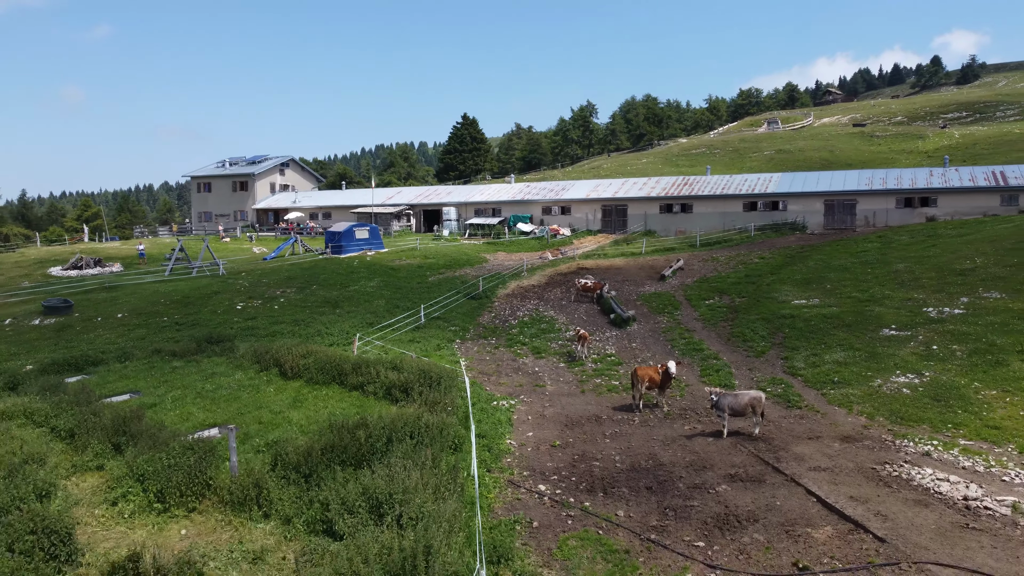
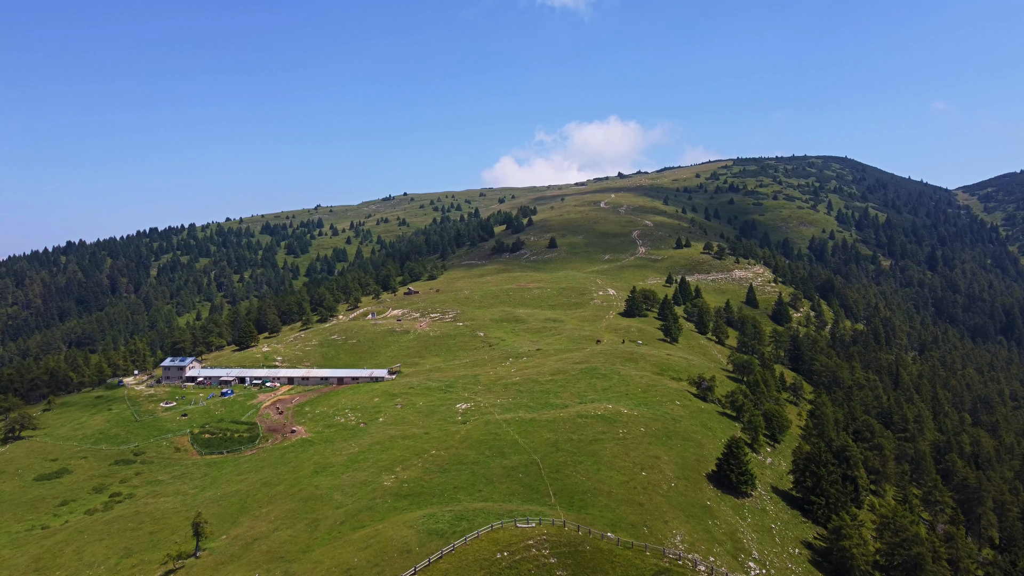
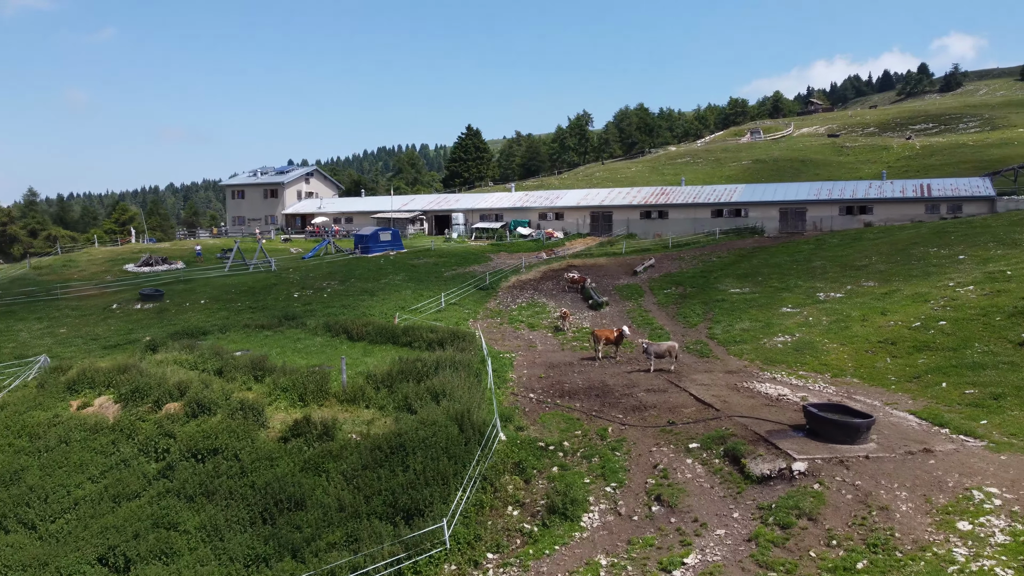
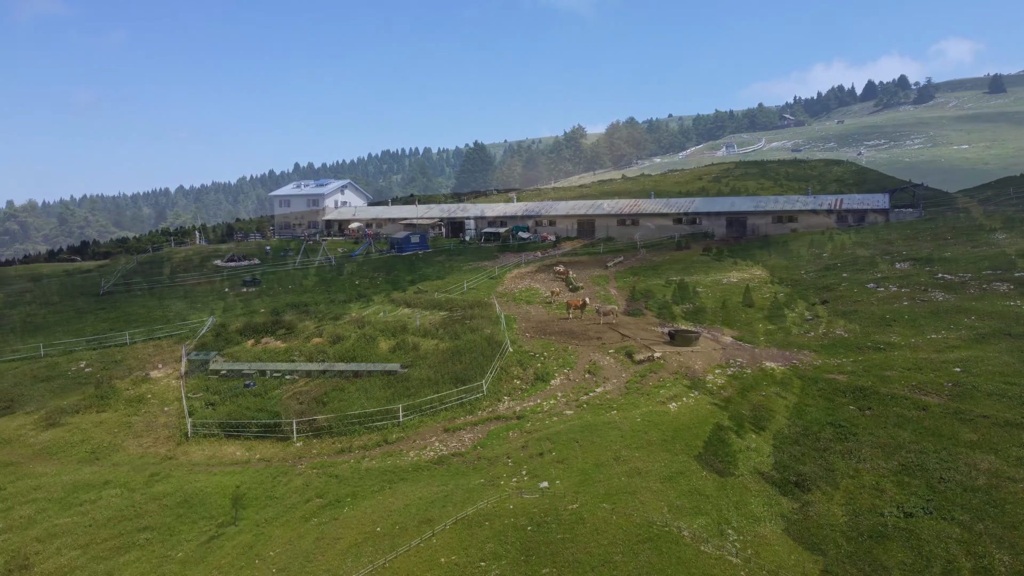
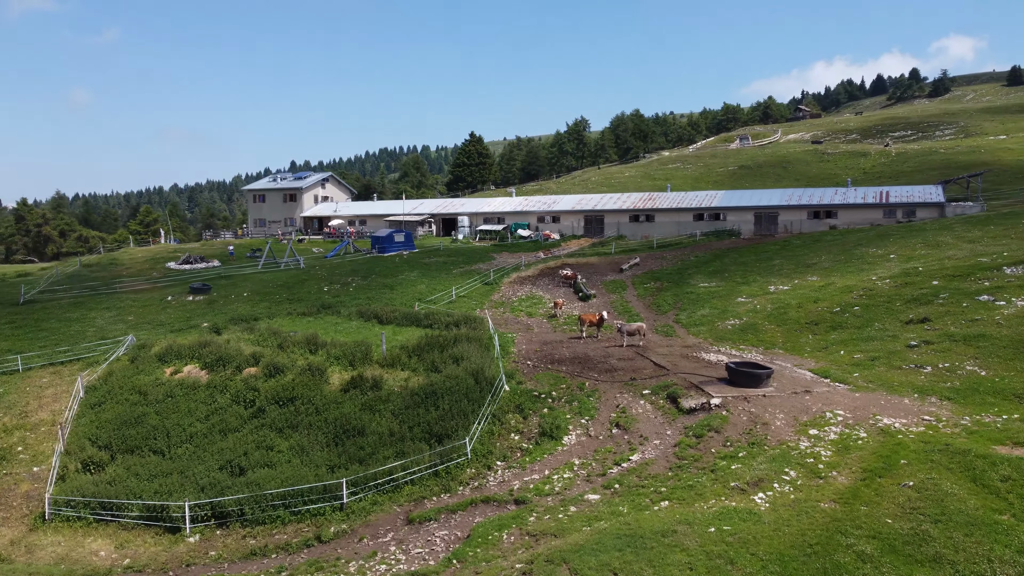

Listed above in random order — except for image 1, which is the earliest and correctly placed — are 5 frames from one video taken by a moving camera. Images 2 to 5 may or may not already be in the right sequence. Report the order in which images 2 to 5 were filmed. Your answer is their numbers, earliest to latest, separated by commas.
3, 5, 4, 2
